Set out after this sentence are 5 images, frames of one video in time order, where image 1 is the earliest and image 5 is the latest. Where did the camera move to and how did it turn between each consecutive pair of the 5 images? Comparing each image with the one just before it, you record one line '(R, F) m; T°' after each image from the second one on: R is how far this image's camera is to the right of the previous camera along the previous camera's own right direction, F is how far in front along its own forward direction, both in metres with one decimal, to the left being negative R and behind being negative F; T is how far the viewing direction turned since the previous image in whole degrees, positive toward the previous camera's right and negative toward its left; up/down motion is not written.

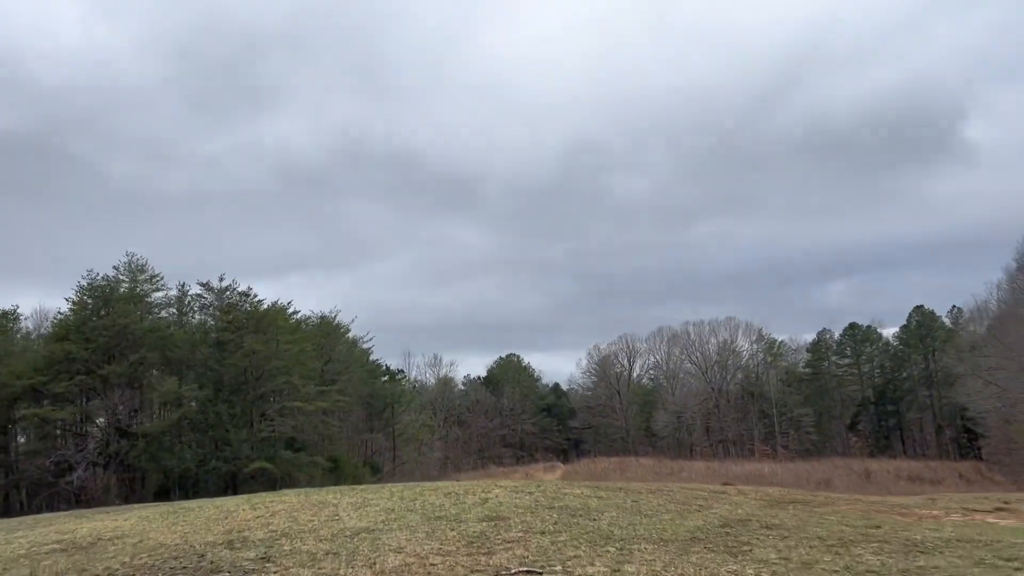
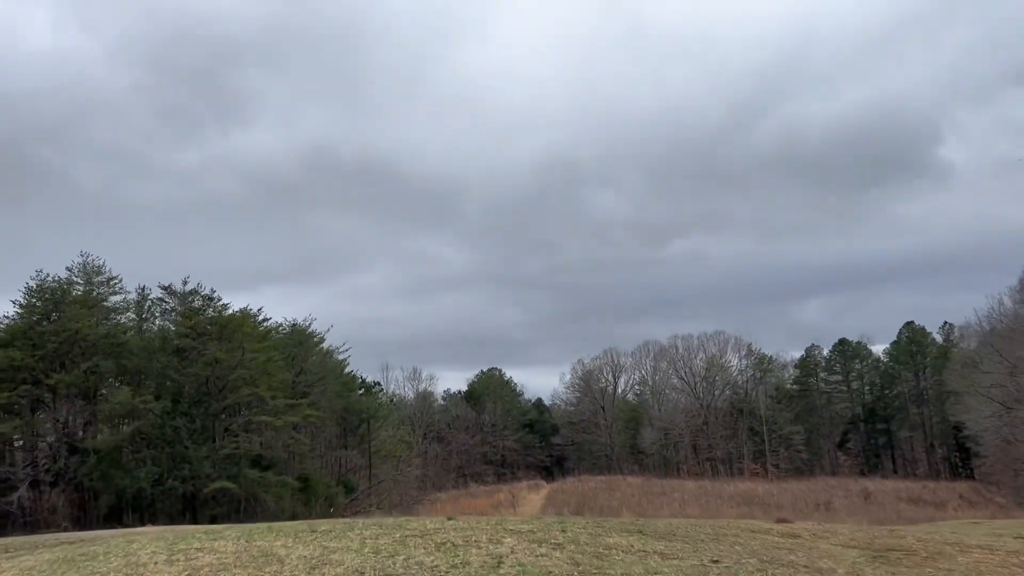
(-0.3, +2.1) m; +1°
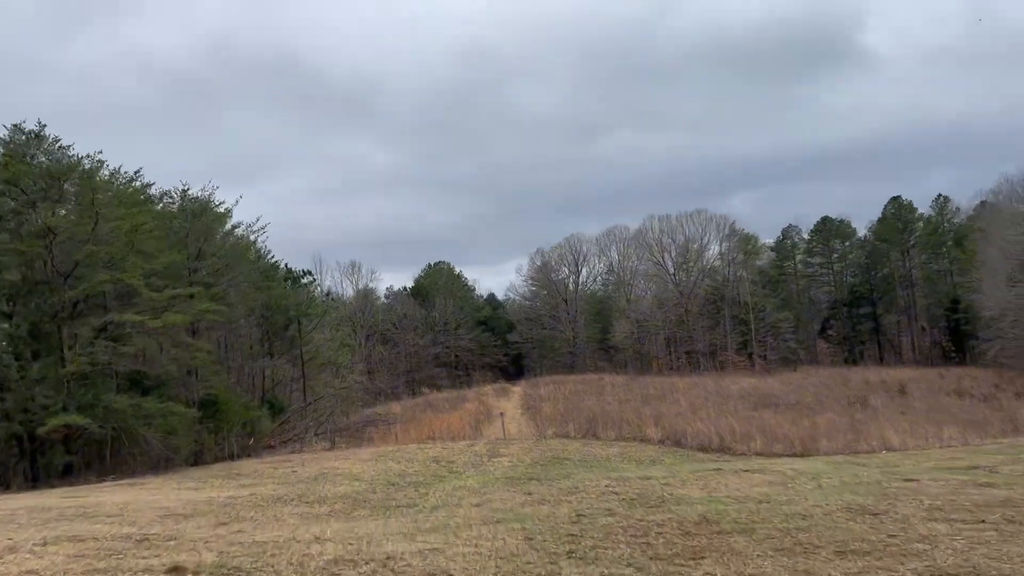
(-1.1, +8.0) m; +4°
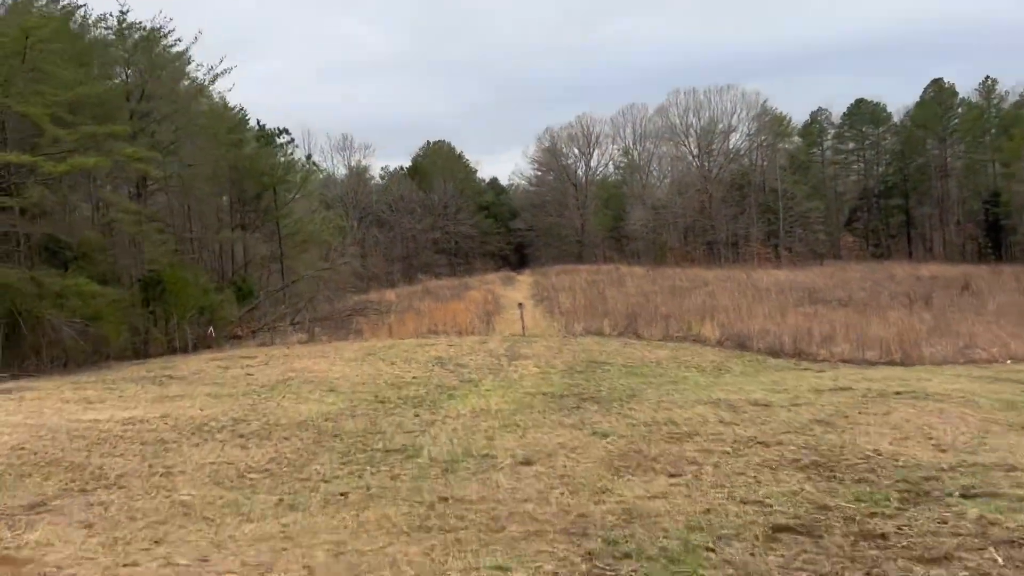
(-0.5, +4.3) m; 0°
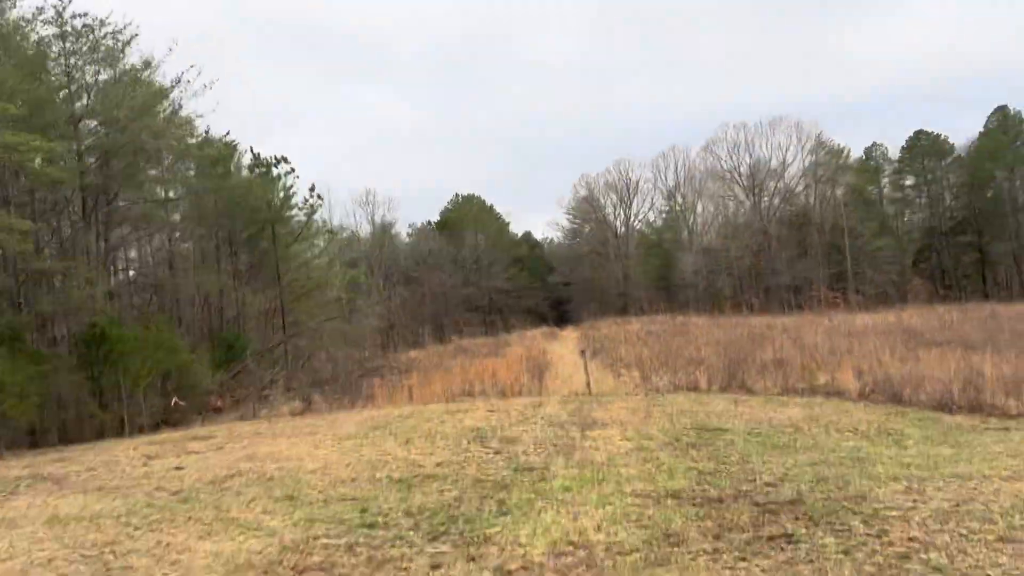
(-0.4, +4.3) m; -2°
